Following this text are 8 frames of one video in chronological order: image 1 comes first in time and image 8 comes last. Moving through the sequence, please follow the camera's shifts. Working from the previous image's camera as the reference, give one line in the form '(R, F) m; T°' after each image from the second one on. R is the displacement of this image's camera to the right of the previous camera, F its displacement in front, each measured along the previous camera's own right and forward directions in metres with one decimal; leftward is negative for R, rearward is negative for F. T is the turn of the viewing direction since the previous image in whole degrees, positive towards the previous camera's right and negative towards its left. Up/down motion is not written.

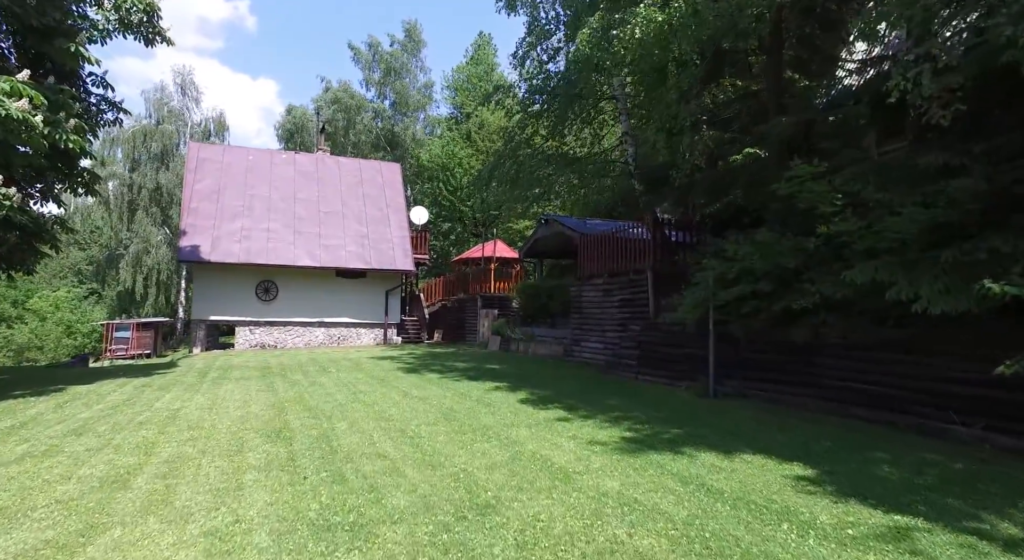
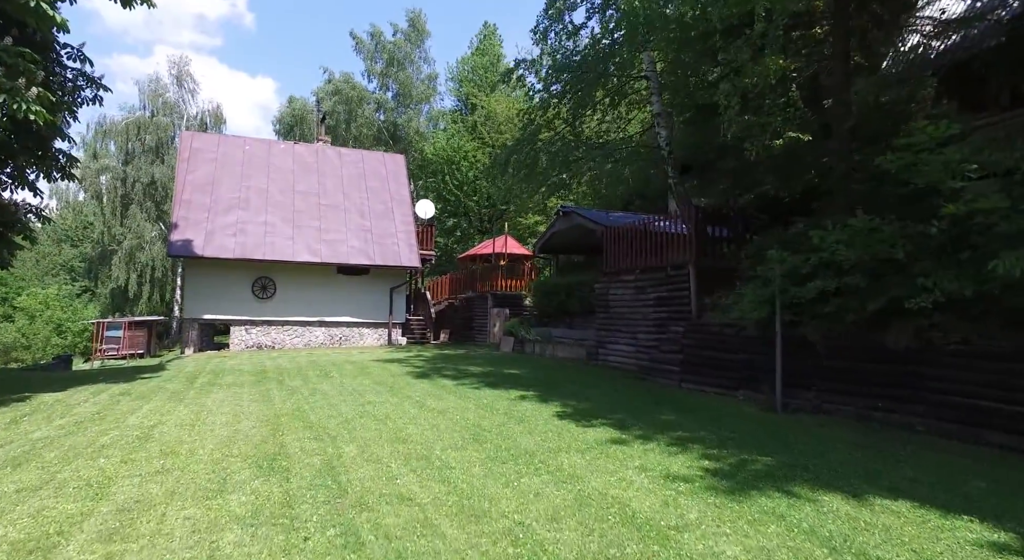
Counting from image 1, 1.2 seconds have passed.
(-0.4, +1.3) m; 0°
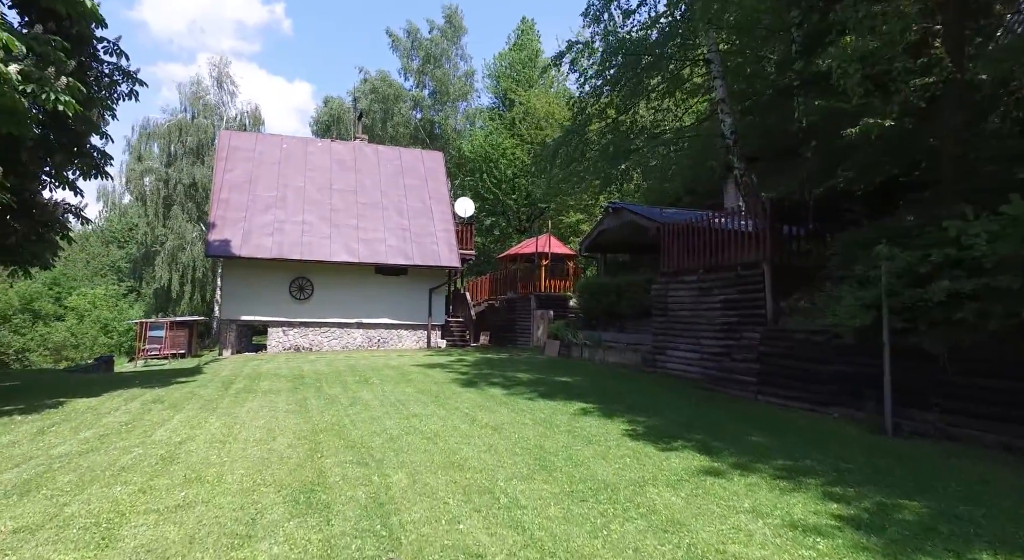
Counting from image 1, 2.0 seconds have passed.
(-0.3, +0.8) m; -3°
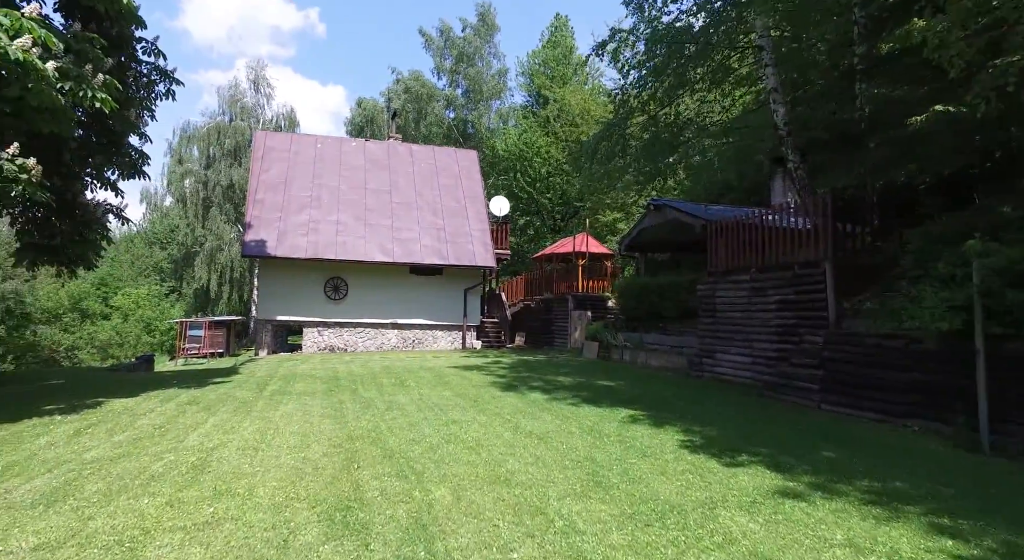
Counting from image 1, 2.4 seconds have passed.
(-0.2, +0.4) m; -3°
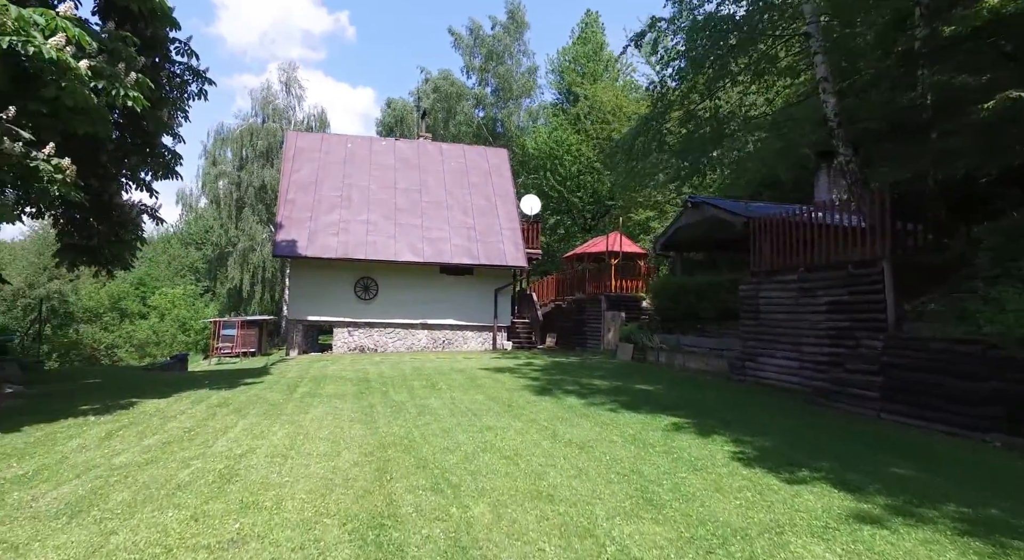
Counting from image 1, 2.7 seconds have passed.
(-0.1, +0.3) m; -3°
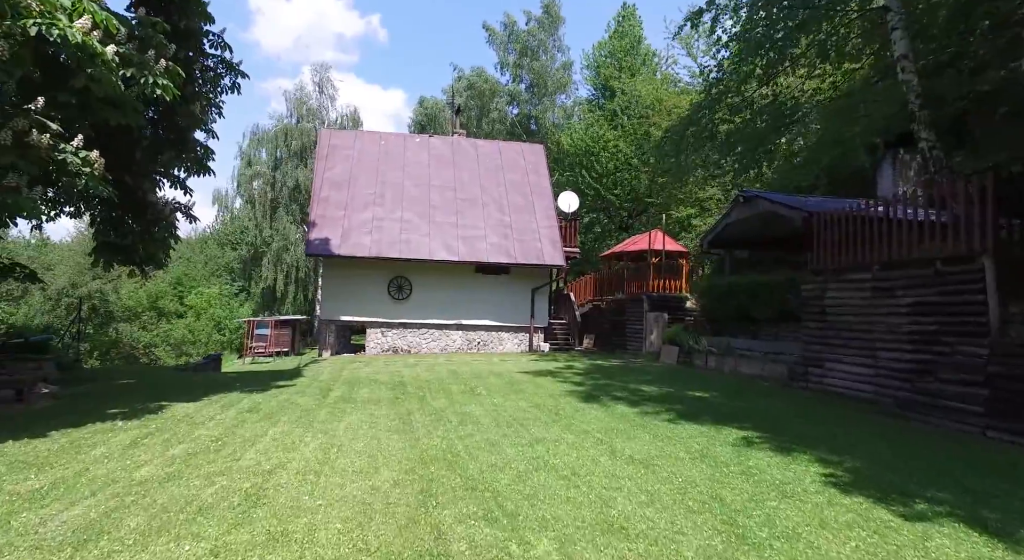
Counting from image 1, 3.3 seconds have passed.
(-0.2, +0.6) m; -3°
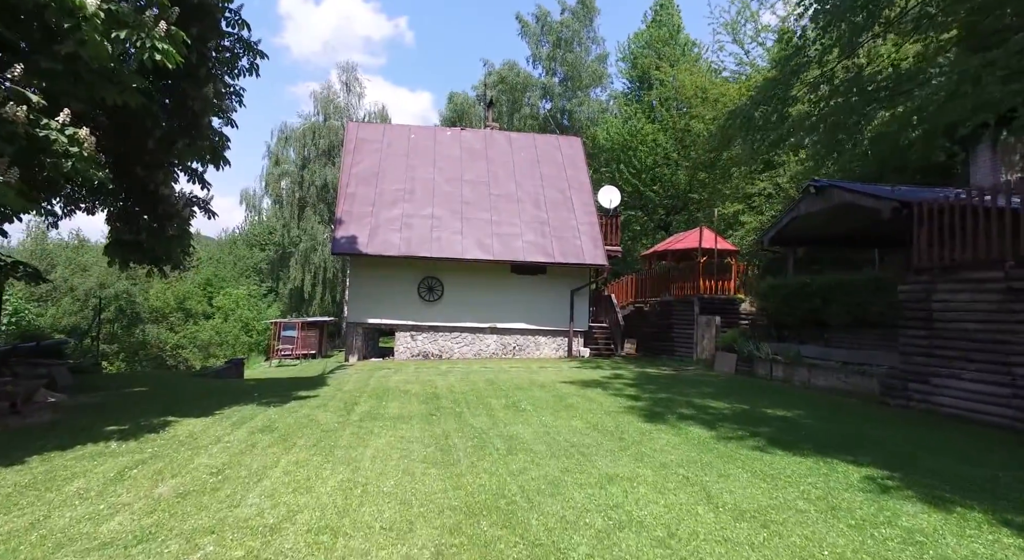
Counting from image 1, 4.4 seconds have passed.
(-0.3, +1.3) m; -2°
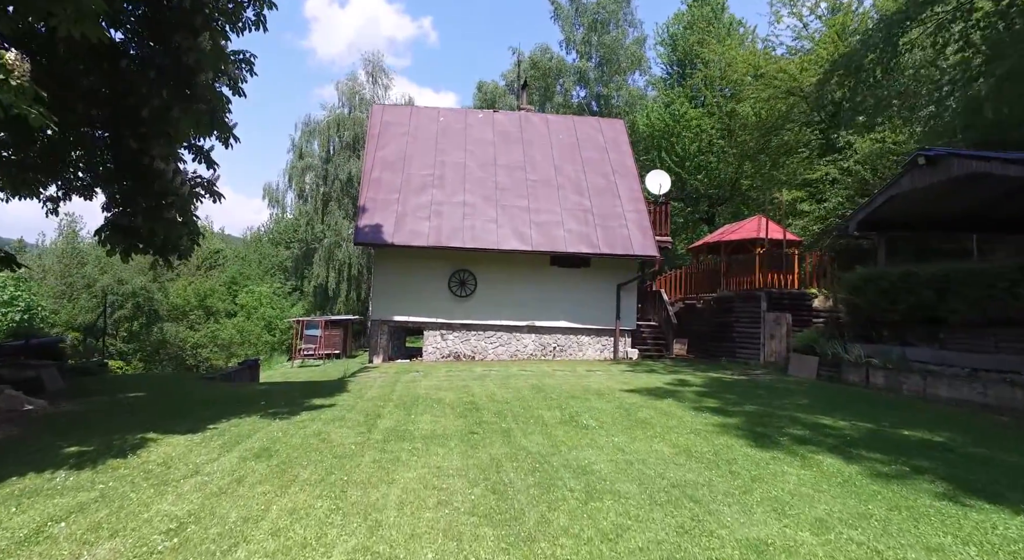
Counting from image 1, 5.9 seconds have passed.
(-0.4, +1.8) m; -2°
